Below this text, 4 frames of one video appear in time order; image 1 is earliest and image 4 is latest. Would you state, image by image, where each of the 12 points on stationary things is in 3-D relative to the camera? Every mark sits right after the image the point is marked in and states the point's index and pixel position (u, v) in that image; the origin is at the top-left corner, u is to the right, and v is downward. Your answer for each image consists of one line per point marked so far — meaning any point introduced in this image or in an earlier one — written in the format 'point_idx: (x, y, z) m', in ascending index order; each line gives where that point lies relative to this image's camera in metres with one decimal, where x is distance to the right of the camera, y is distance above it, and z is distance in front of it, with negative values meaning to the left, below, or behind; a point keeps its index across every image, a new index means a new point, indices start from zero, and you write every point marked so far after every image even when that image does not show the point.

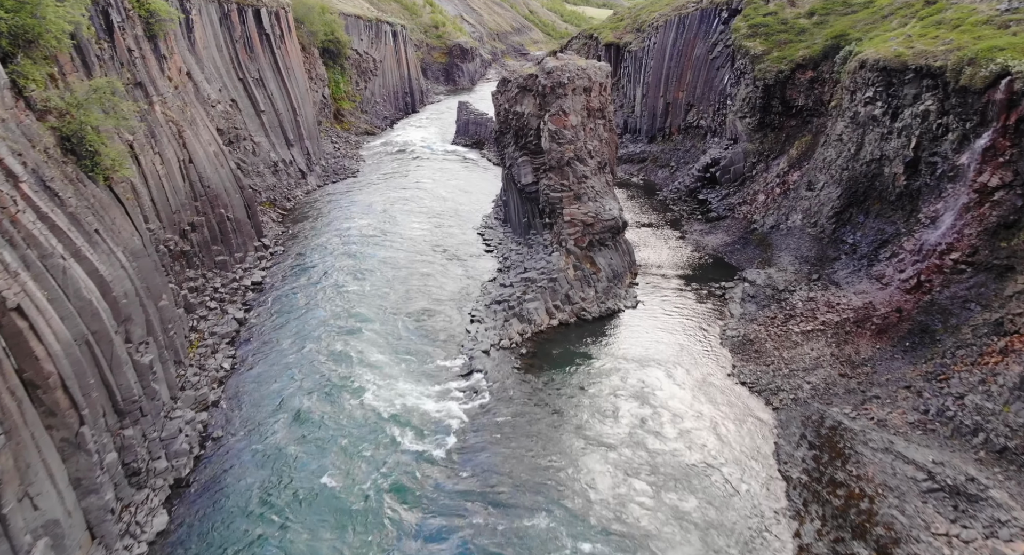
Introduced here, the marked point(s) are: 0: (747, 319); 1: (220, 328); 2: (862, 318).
0: (+7.6, -1.4, +16.6) m
1: (-9.1, -1.6, +15.9) m
2: (+10.0, -1.2, +14.8) m
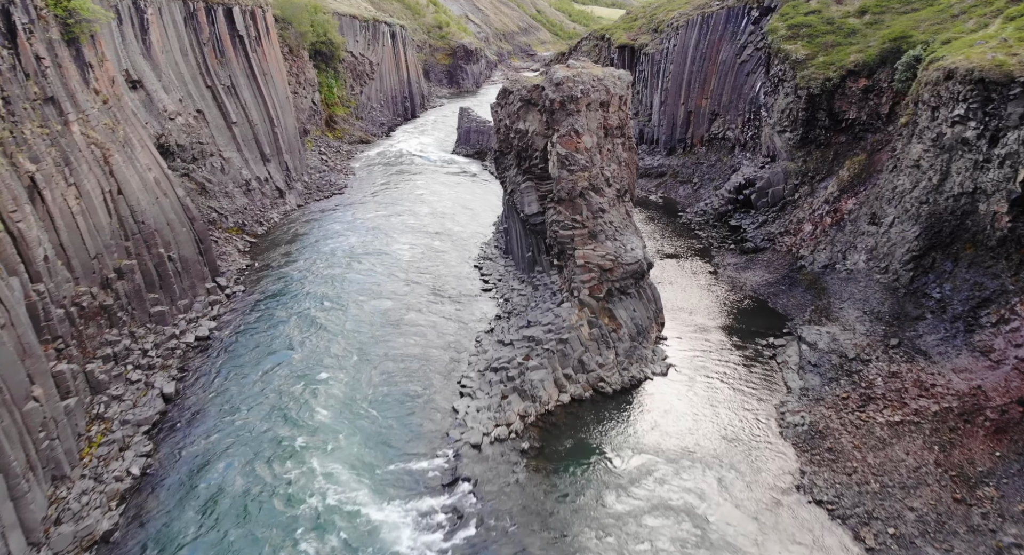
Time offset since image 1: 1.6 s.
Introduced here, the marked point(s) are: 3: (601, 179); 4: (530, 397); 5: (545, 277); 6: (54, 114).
0: (+7.6, -3.1, +13.0) m
1: (-9.2, -3.3, +12.5) m
2: (+10.0, -2.9, +11.2) m
3: (+2.8, +3.1, +16.2) m
4: (+0.4, -3.0, +13.0) m
5: (+1.2, 0.0, +17.7) m
6: (-12.3, +4.4, +13.8) m
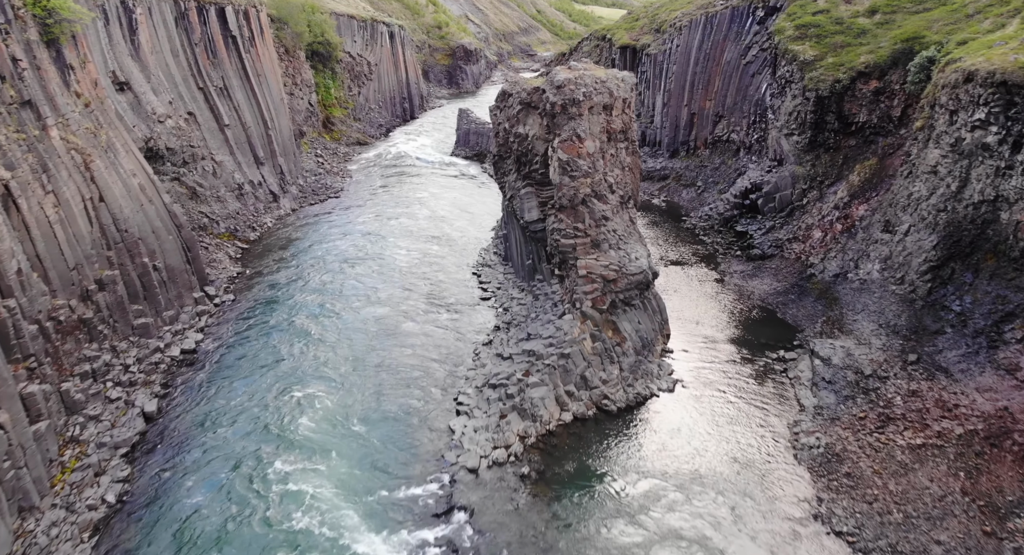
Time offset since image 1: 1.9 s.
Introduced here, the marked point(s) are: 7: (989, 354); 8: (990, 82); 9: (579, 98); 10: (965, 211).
0: (+7.6, -3.4, +12.4) m
1: (-9.2, -3.6, +11.9) m
2: (+10.0, -3.2, +10.6) m
3: (+2.8, +2.8, +15.6) m
4: (+0.4, -3.3, +12.4) m
5: (+1.1, -0.3, +17.1) m
6: (-12.3, +4.1, +13.1) m
7: (+11.2, -1.8, +12.0) m
8: (+12.8, +5.3, +13.8) m
9: (+2.0, +5.3, +15.1) m
10: (+12.2, +1.8, +13.8) m
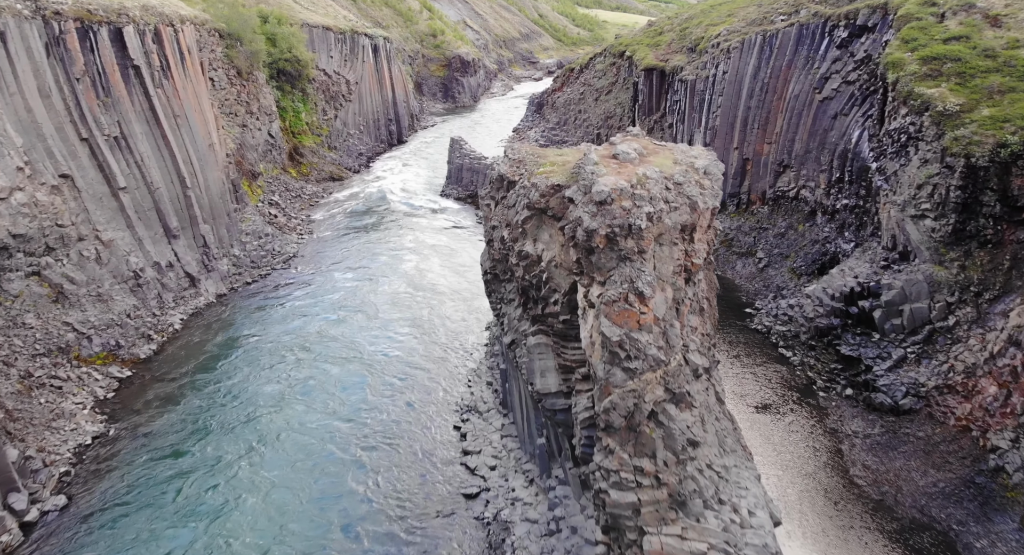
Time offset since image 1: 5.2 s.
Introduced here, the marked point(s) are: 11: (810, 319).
0: (+7.7, -7.7, +5.4) m
1: (-9.1, -7.9, +4.9) m
2: (+10.0, -7.5, +3.6) m
3: (+2.9, -1.5, +8.6) m
4: (+0.5, -7.6, +5.4) m
5: (+1.2, -4.6, +10.1) m
6: (-12.2, -0.2, +6.2) m
7: (+11.2, -6.1, +5.1) m
8: (+12.9, +0.9, +6.9) m
9: (+2.1, +1.0, +8.2) m
10: (+12.3, -2.6, +6.8) m
11: (+9.9, -1.4, +17.2) m
